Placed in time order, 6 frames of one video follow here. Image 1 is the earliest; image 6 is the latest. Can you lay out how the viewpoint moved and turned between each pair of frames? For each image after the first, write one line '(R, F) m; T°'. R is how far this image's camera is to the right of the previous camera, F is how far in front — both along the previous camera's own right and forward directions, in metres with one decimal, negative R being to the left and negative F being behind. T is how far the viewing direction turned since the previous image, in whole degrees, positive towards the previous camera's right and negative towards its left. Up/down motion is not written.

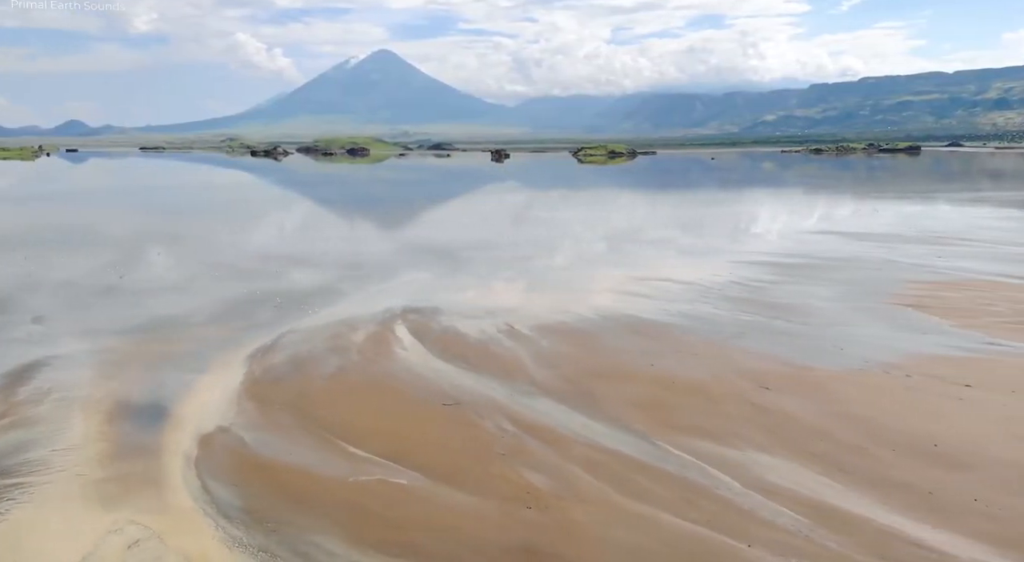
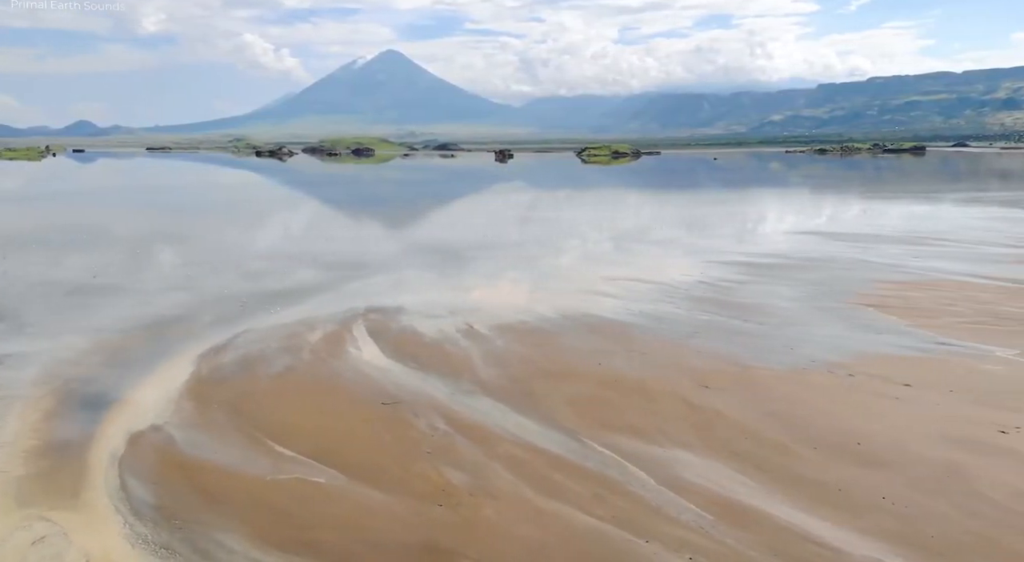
(+0.8, 0.0) m; 0°
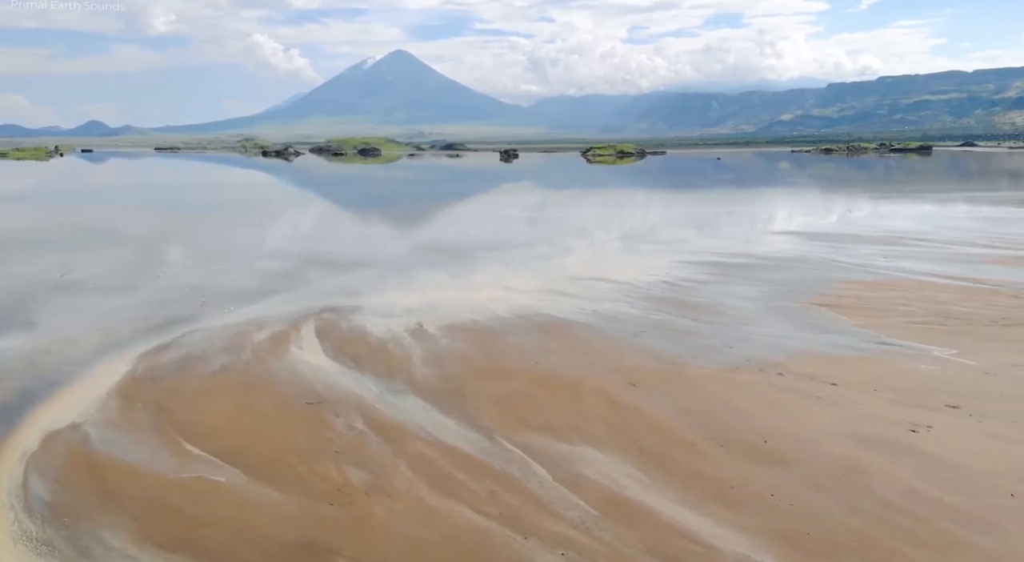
(+0.9, 0.0) m; 0°
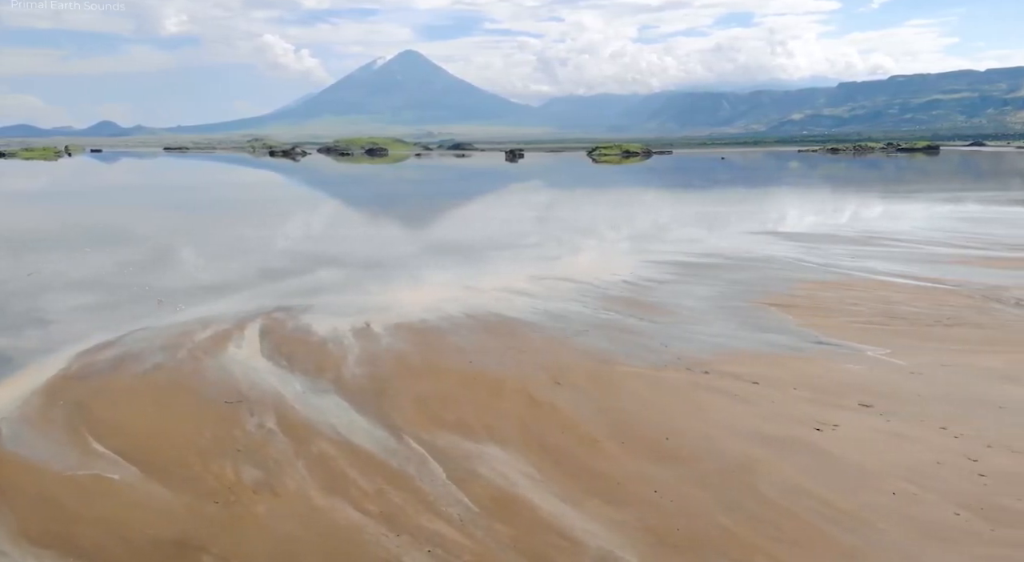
(+1.0, 0.0) m; 0°
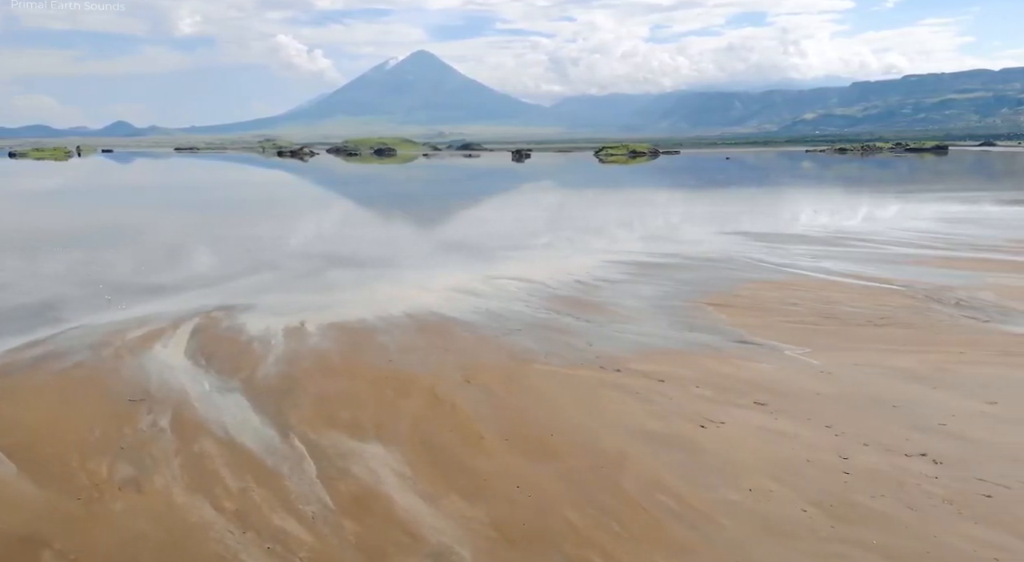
(+1.2, -0.1) m; 0°
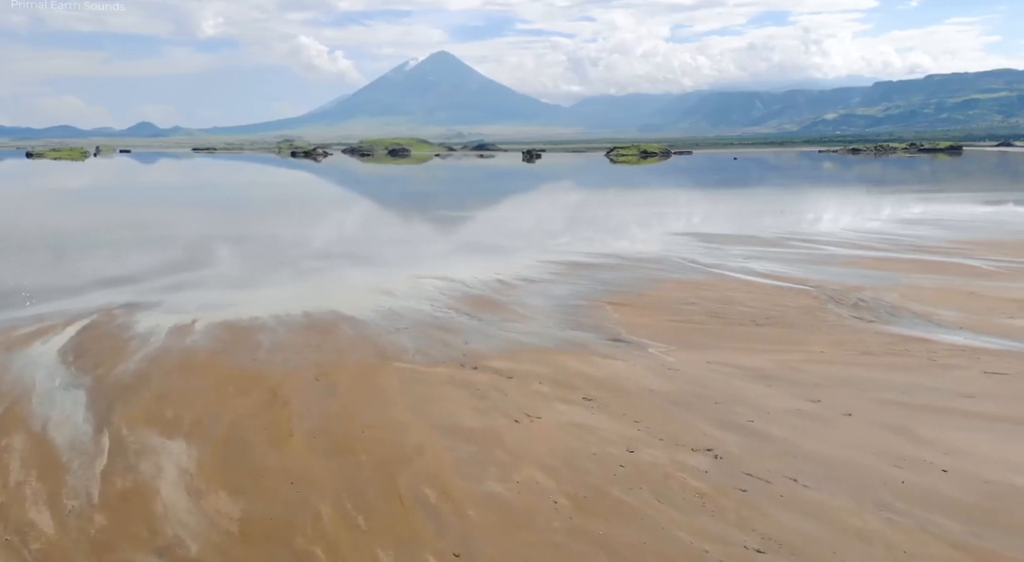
(+2.0, -0.1) m; 0°
